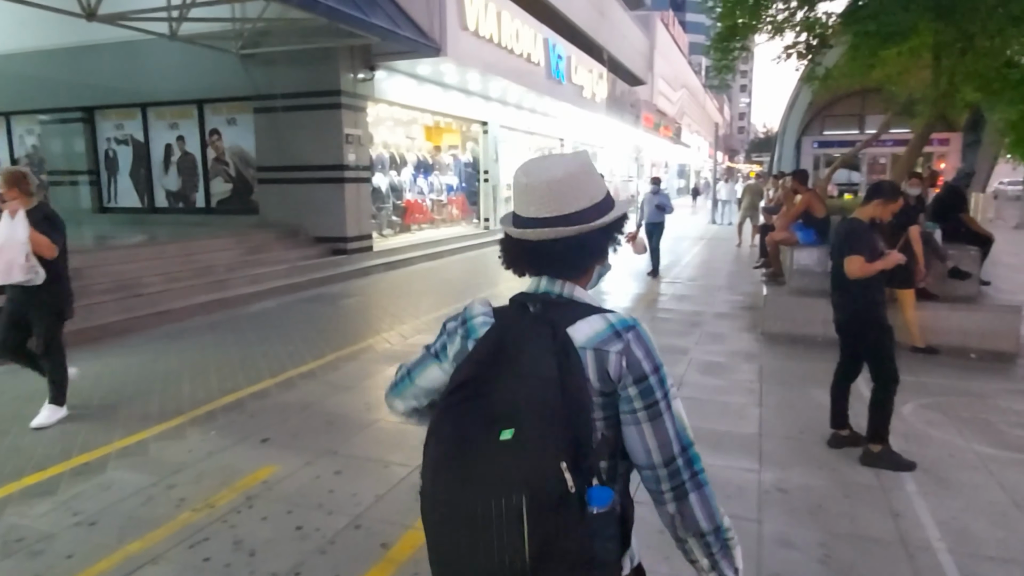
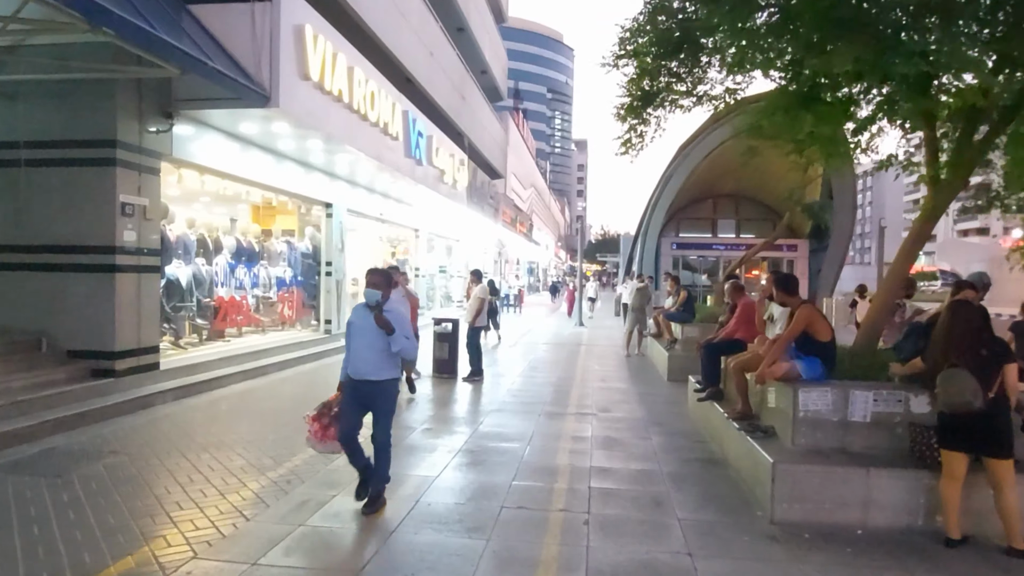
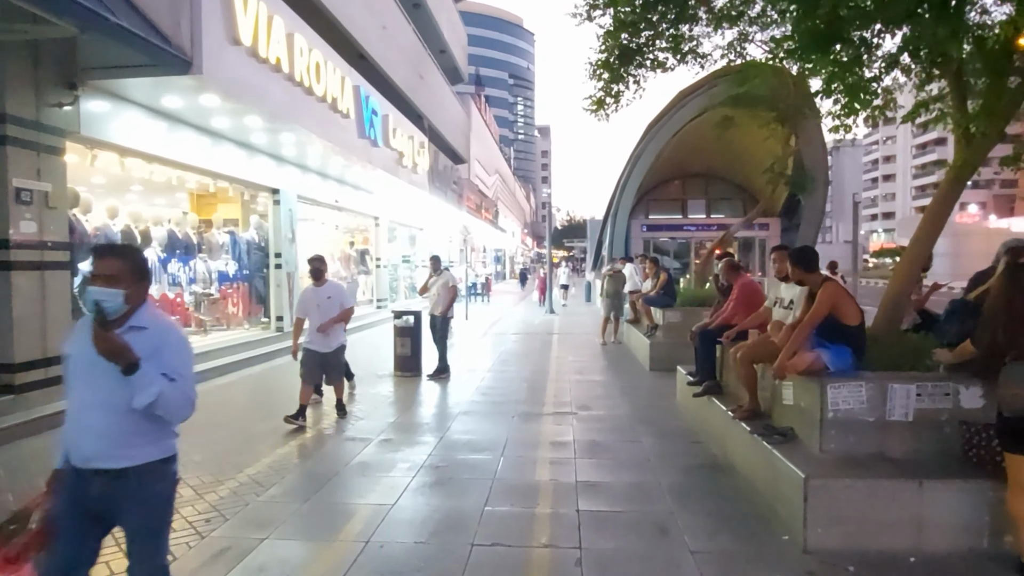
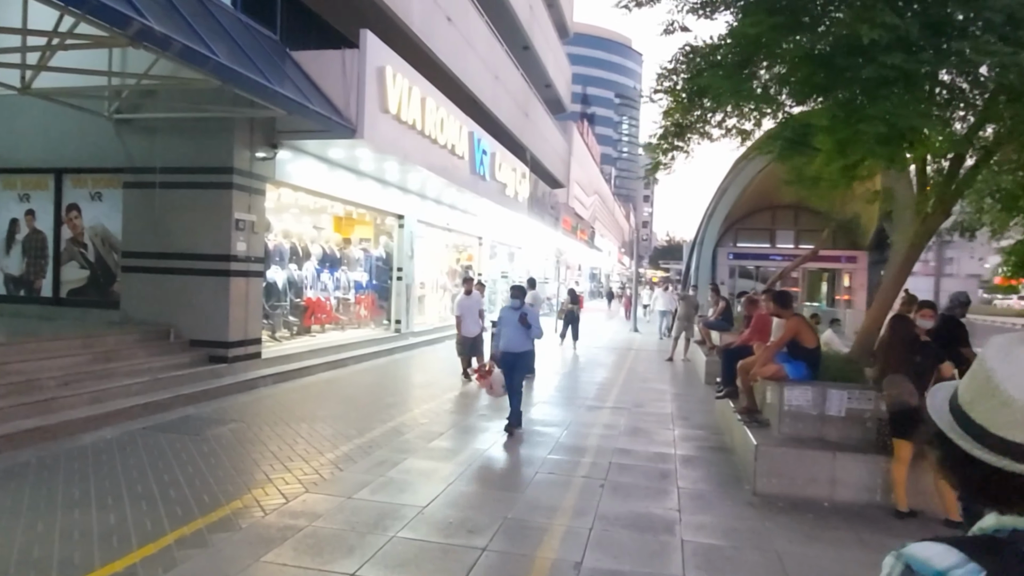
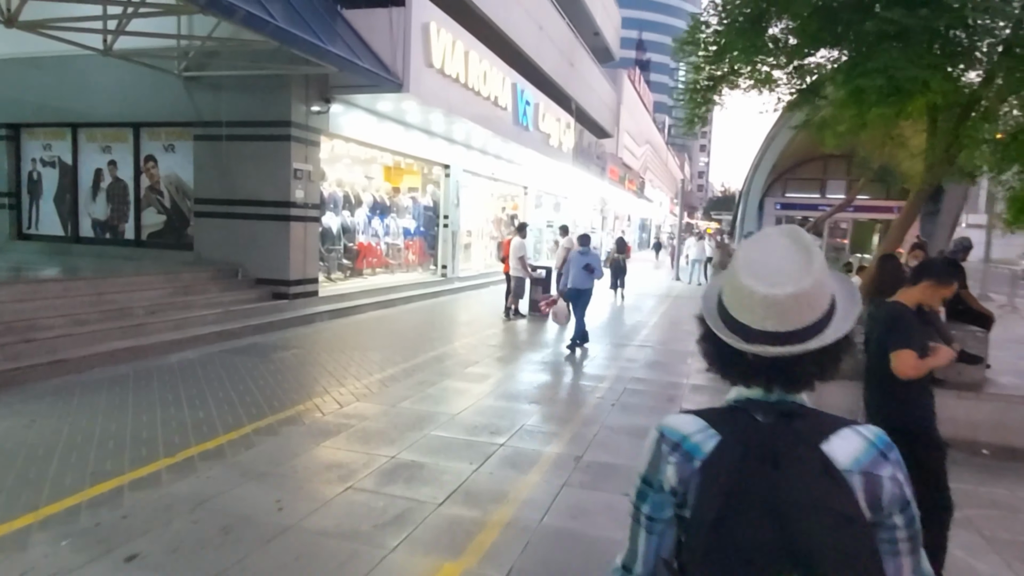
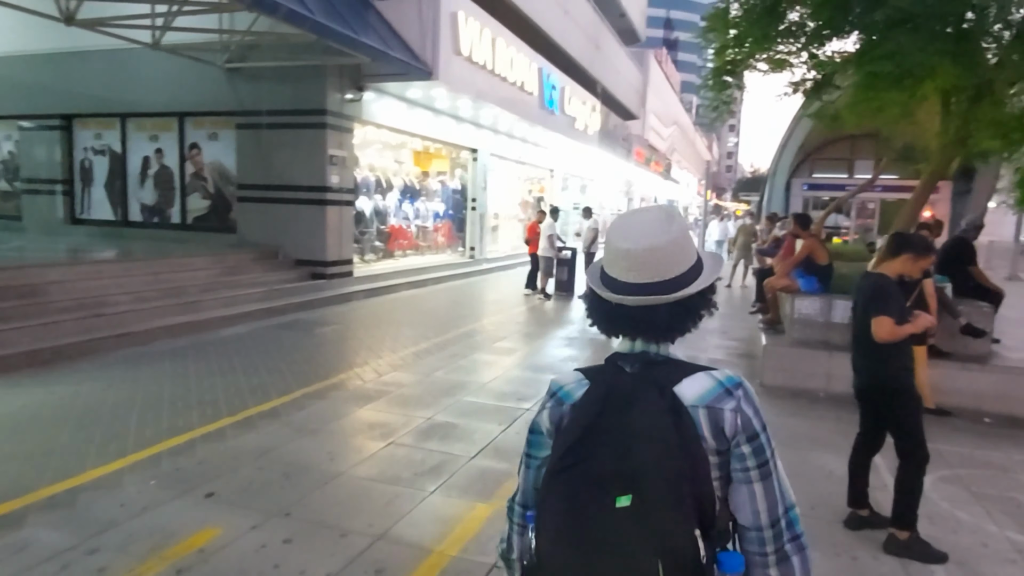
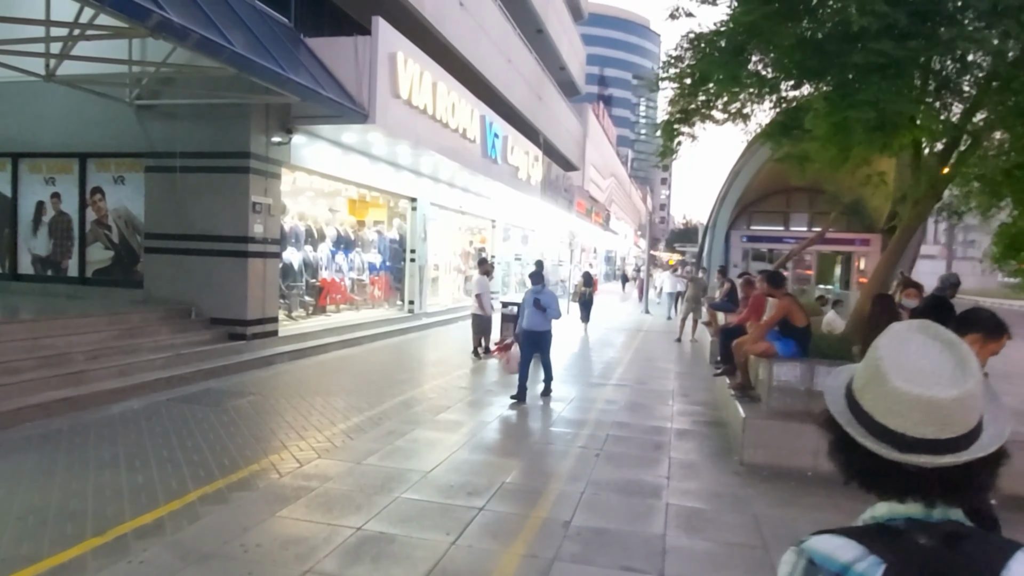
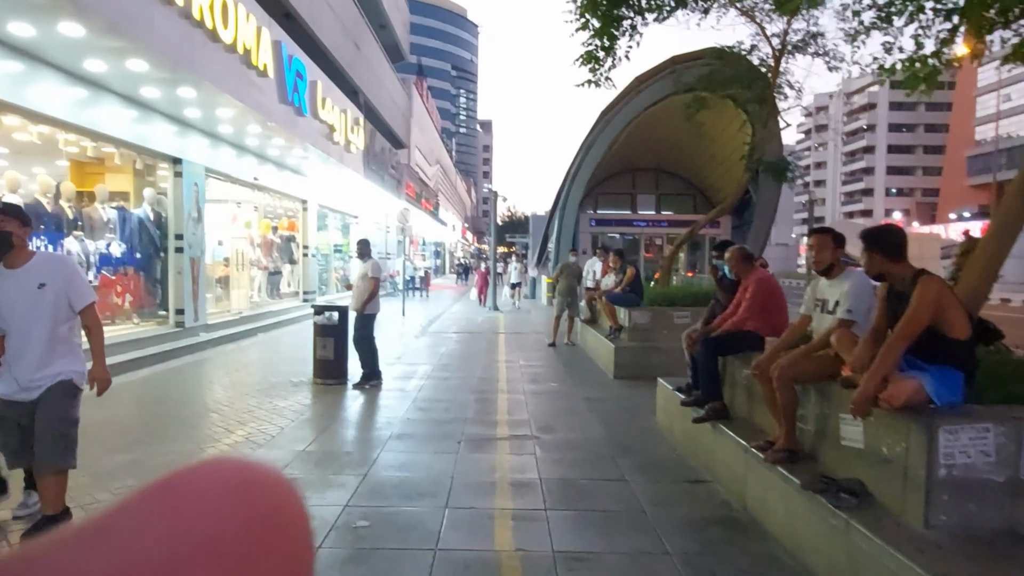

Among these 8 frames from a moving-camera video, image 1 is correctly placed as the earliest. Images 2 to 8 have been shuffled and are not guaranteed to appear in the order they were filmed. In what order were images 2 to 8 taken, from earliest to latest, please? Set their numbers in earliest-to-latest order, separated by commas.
6, 5, 7, 4, 2, 3, 8
